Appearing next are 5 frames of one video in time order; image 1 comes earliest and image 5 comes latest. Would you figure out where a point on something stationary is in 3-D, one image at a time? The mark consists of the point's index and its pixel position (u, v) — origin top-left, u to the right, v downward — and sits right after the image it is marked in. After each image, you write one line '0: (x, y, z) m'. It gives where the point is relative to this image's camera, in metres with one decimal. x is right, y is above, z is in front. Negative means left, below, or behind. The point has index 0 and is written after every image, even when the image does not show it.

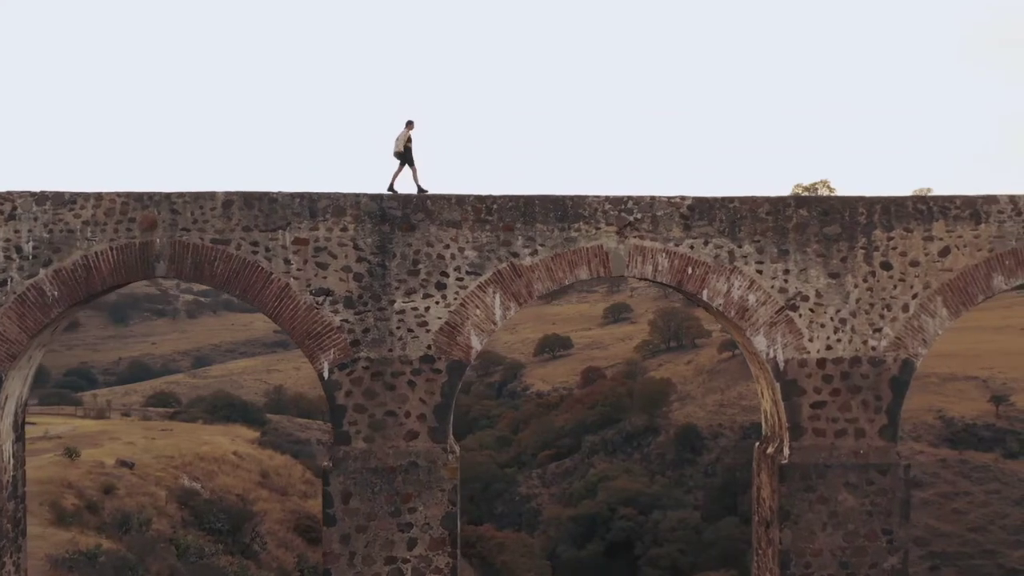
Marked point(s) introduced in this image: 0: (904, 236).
0: (+3.3, +0.4, +7.3) m
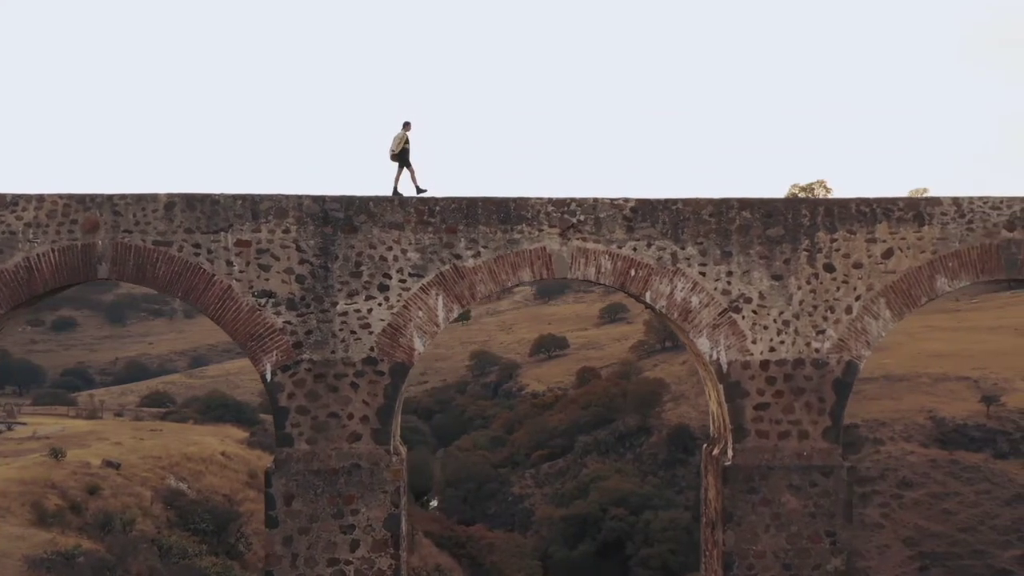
0: (+2.9, +0.4, +7.3) m
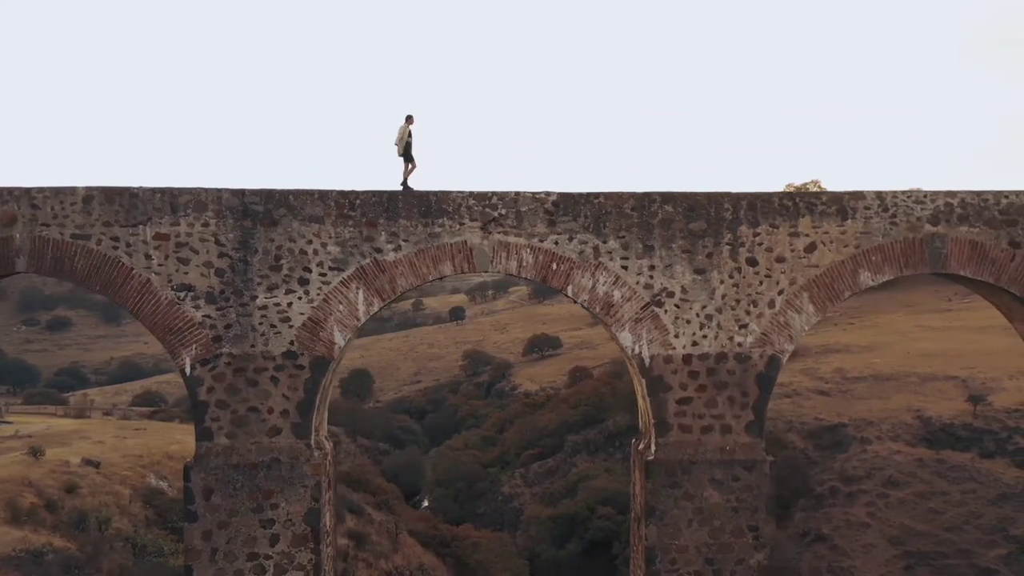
0: (+2.2, +0.5, +7.3) m
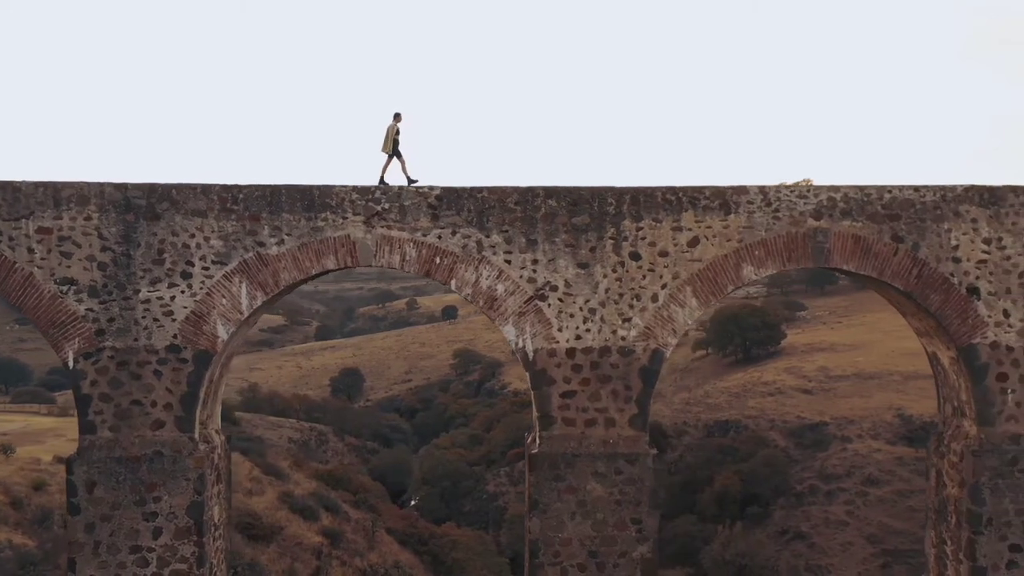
0: (+1.2, +0.5, +7.3) m
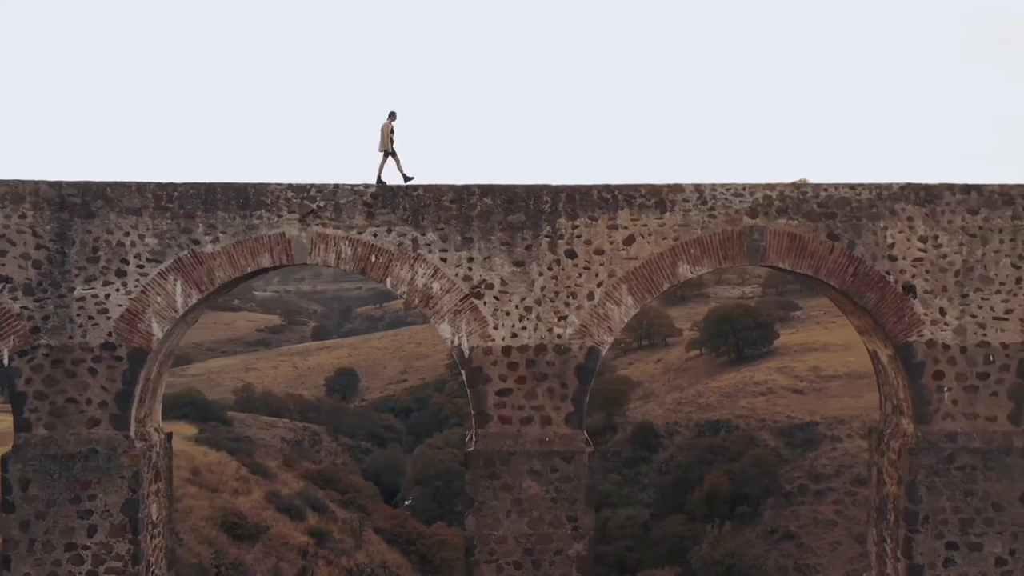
0: (+0.7, +0.5, +7.4) m
